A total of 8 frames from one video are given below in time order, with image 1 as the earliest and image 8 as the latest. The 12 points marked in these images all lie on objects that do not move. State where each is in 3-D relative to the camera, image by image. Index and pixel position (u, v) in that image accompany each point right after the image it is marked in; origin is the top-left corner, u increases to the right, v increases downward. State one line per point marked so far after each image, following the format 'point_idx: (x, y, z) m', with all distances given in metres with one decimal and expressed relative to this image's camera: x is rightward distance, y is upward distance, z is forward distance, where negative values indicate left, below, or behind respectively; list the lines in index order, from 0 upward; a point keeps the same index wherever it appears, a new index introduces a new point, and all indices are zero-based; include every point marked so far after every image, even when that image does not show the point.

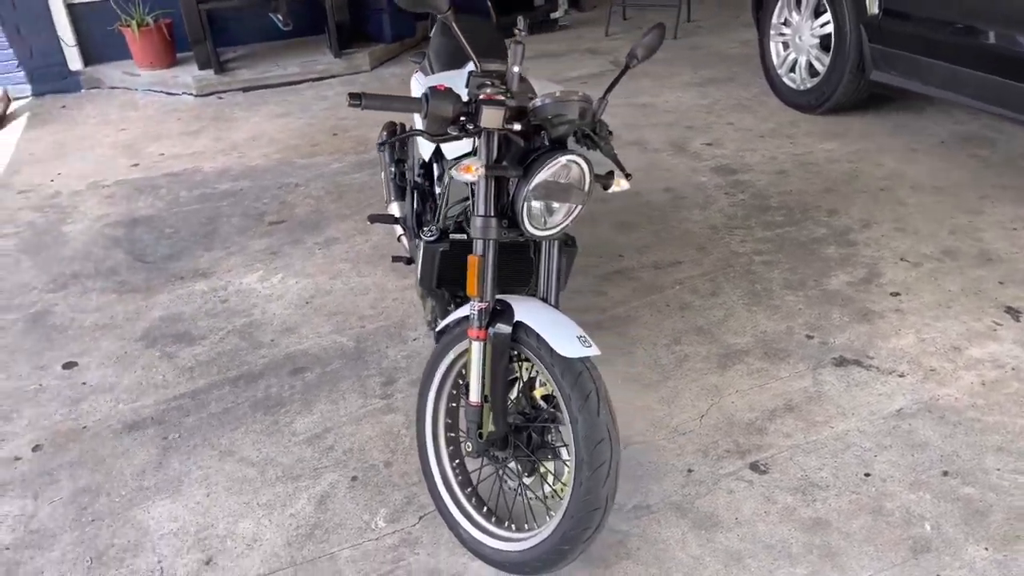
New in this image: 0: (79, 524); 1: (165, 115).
0: (-1.1, -0.6, +2.2) m
1: (-2.1, +1.0, +5.1) m
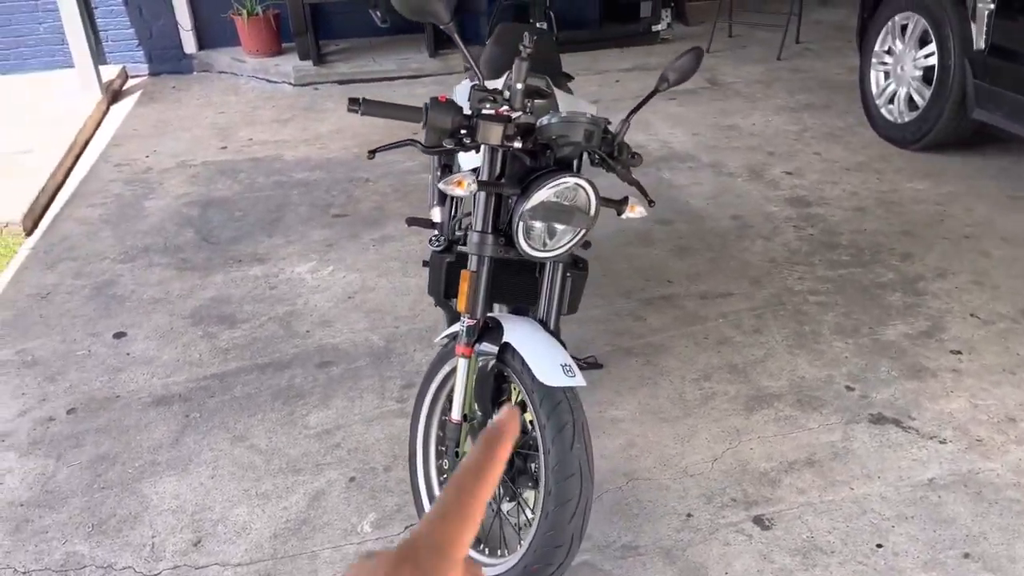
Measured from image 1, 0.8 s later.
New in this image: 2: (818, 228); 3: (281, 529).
0: (-1.1, -0.5, +2.2) m
1: (-1.6, +1.2, +5.3) m
2: (+1.2, +0.2, +3.4) m
3: (-0.6, -0.6, +2.1) m
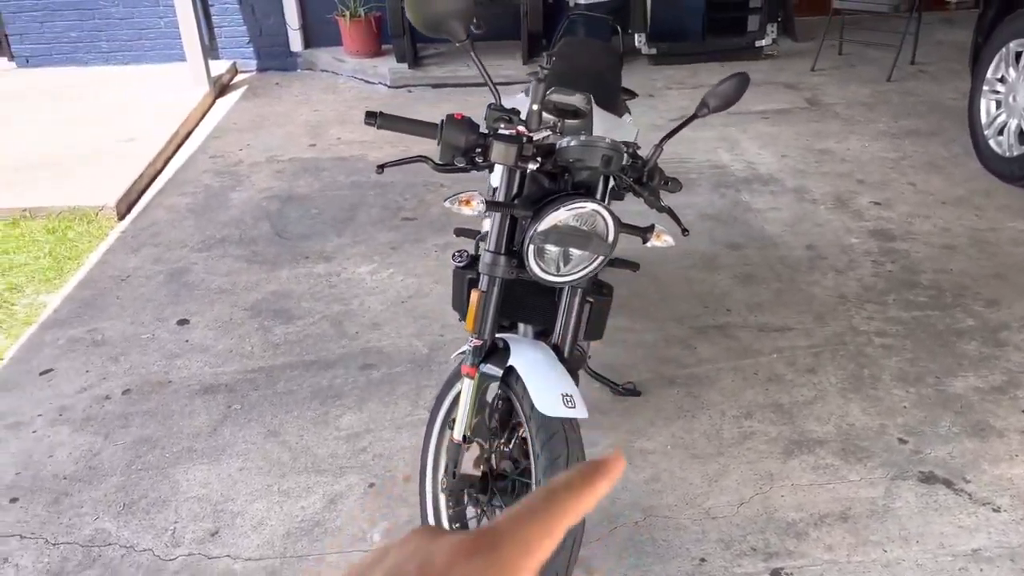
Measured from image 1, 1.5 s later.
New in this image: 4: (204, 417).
0: (-1.1, -0.5, +2.4) m
1: (-1.0, +1.2, +5.5) m
2: (+1.5, +0.1, +3.2) m
3: (-0.5, -0.6, +2.1) m
4: (-0.9, -0.4, +2.6) m
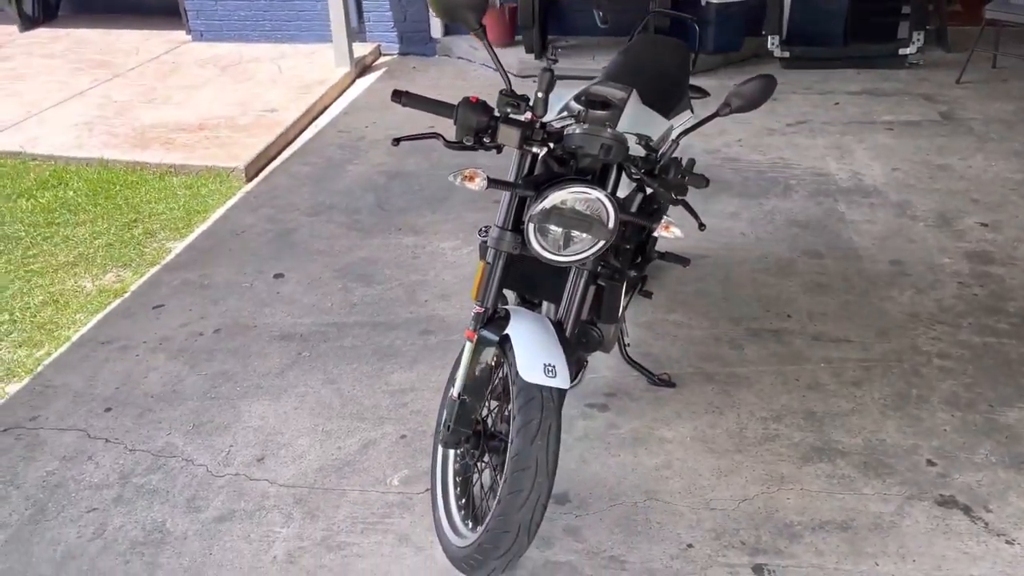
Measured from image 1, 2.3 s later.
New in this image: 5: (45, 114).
0: (-1.0, -0.3, +2.7) m
1: (-0.2, +1.3, +5.7) m
2: (+1.7, 0.0, +3.1) m
3: (-0.5, -0.5, +2.4) m
4: (-0.8, -0.2, +2.8) m
5: (-2.9, +1.1, +5.3) m
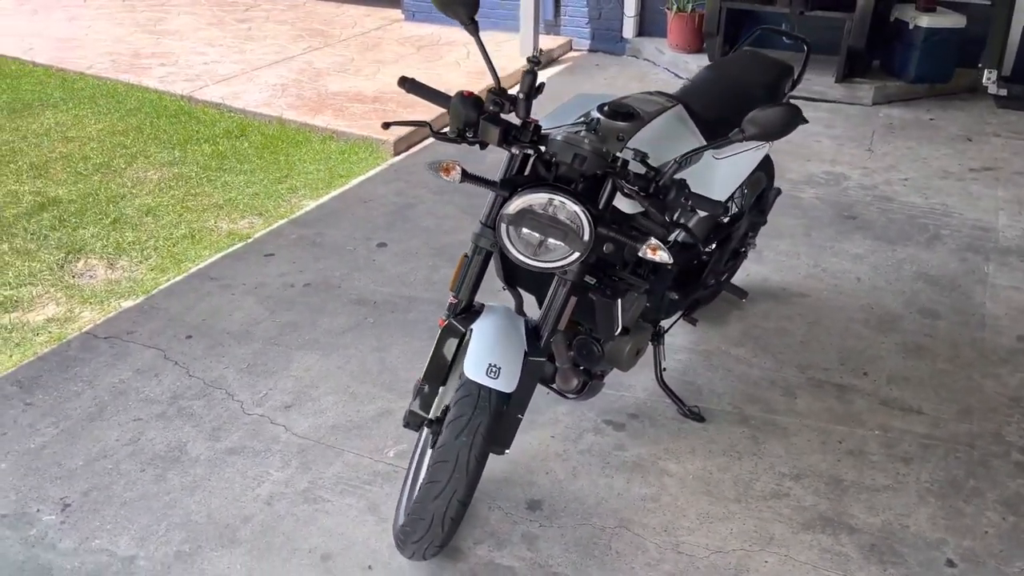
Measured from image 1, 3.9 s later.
0: (-0.8, -0.2, +2.9) m
1: (+0.9, +1.3, +5.6) m
2: (+1.9, -0.3, +2.6) m
3: (-0.5, -0.4, +2.5) m
4: (-0.6, -0.1, +3.0) m
5: (-1.8, +1.5, +5.9) m
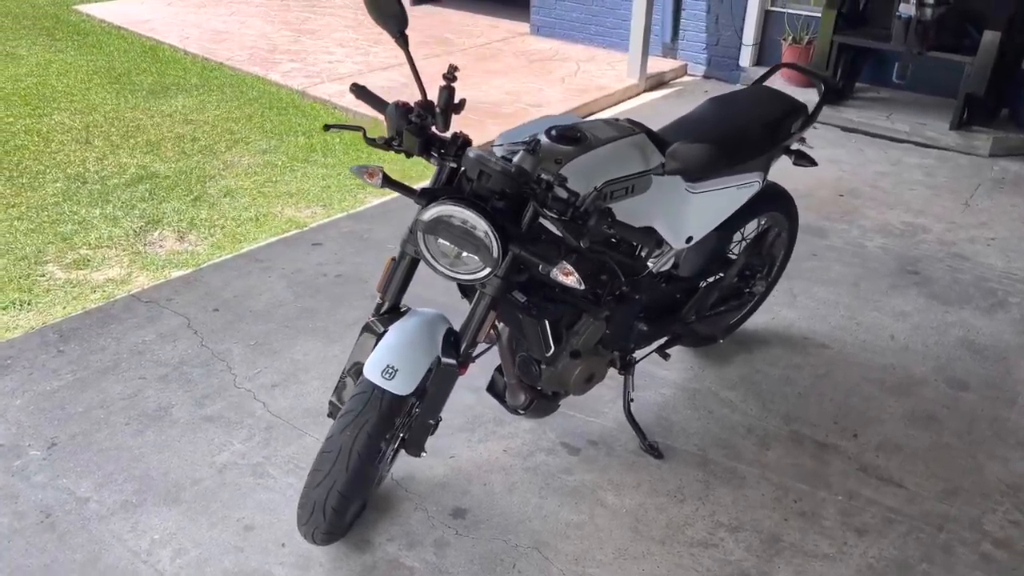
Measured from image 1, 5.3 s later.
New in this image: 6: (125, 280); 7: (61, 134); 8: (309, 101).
0: (-0.8, -0.1, +3.1) m
1: (+1.5, +1.1, +5.4) m
2: (+1.8, -0.6, +2.3) m
3: (-0.6, -0.4, +2.6) m
4: (-0.6, -0.1, +3.2) m
5: (-1.1, +1.6, +6.2) m
6: (-1.6, 0.0, +3.4) m
7: (-2.7, +0.9, +5.0) m
8: (-1.4, +1.3, +5.7) m
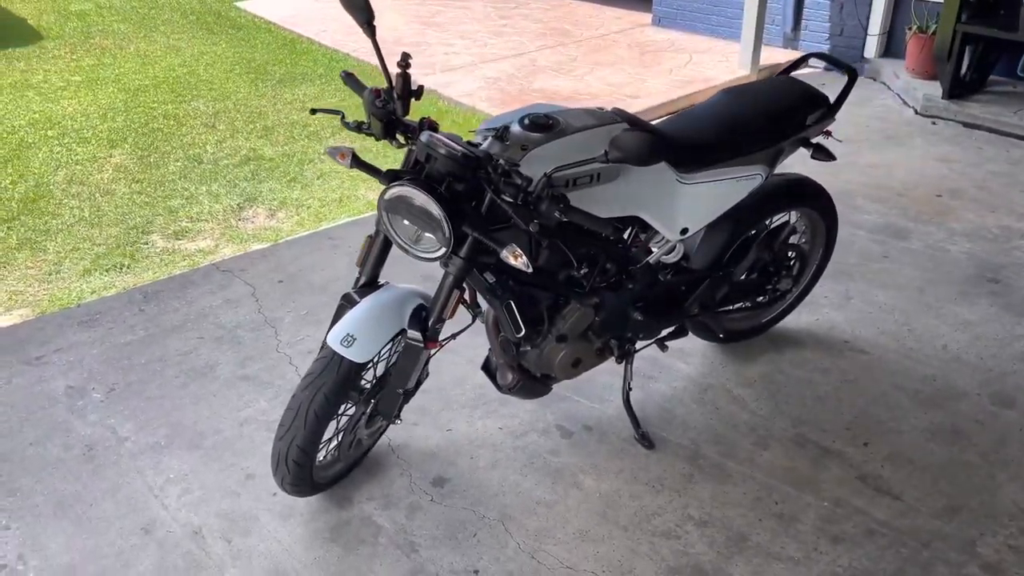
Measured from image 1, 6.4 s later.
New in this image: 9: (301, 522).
0: (-0.7, 0.0, +3.3) m
1: (+2.1, +1.0, +5.2) m
2: (+1.7, -0.6, +2.1) m
3: (-0.6, -0.3, +2.8) m
4: (-0.4, 0.0, +3.3) m
5: (-0.2, +1.7, +6.4) m
6: (-1.4, +0.2, +3.8) m
7: (-2.1, +1.1, +5.5) m
8: (-0.7, +1.4, +6.0) m
9: (-0.5, -0.6, +2.2) m
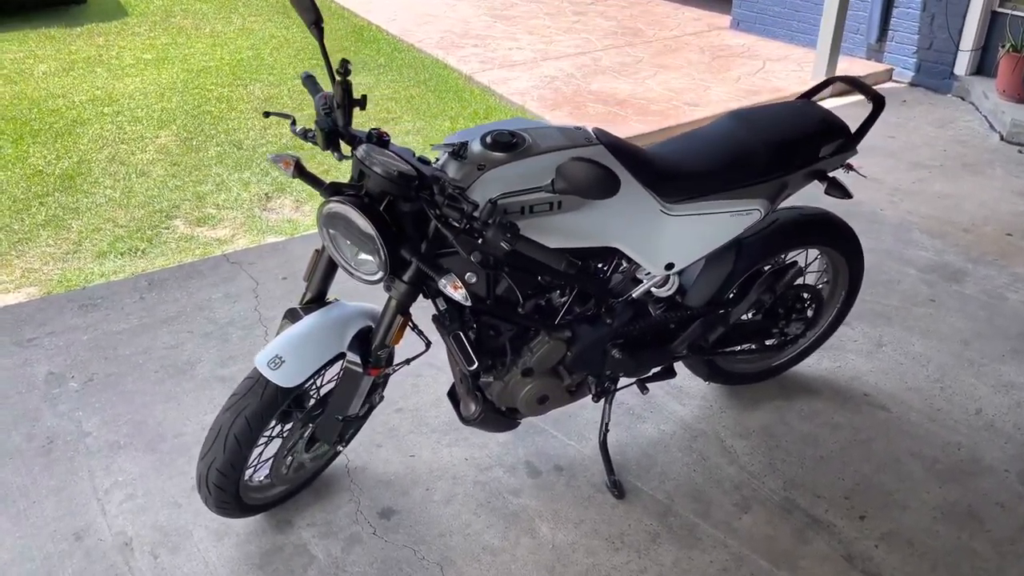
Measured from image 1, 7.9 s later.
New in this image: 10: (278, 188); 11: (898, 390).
0: (-0.7, 0.0, +3.2) m
1: (+2.4, +0.8, +4.7) m
2: (+1.5, -0.8, +1.7) m
3: (-0.6, -0.3, +2.7) m
4: (-0.4, 0.0, +3.2) m
5: (+0.2, +1.7, +6.2) m
6: (-1.3, +0.2, +3.8) m
7: (-1.8, +1.2, +5.5) m
8: (-0.3, +1.4, +5.8) m
9: (-0.7, -0.6, +2.1) m
10: (-1.2, +0.5, +4.3) m
11: (+1.2, -0.3, +2.7) m
